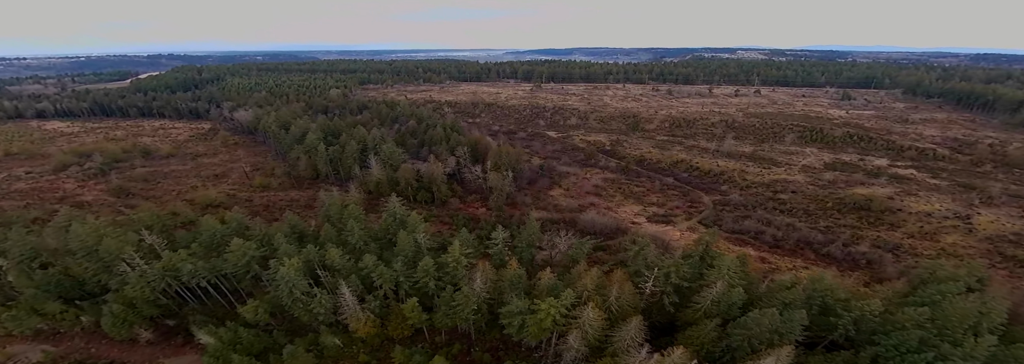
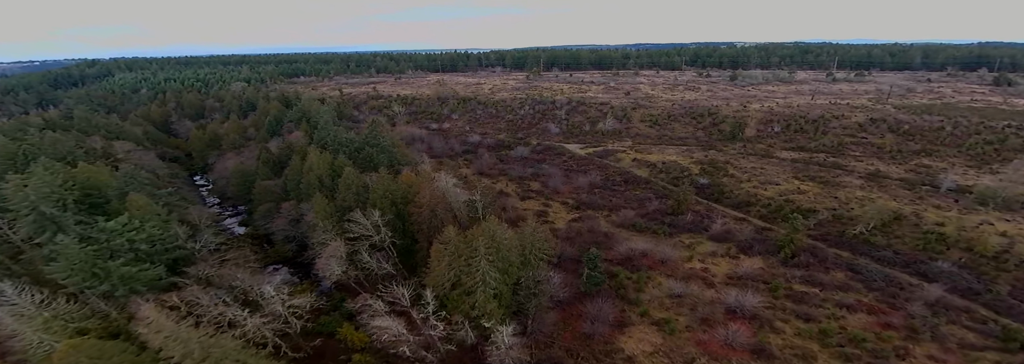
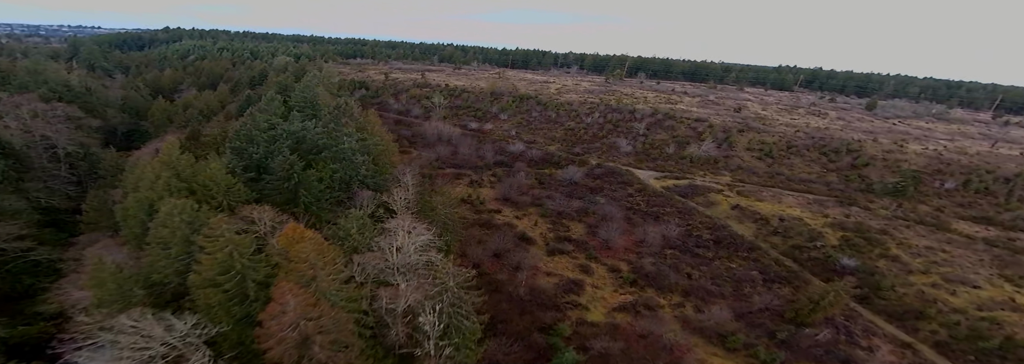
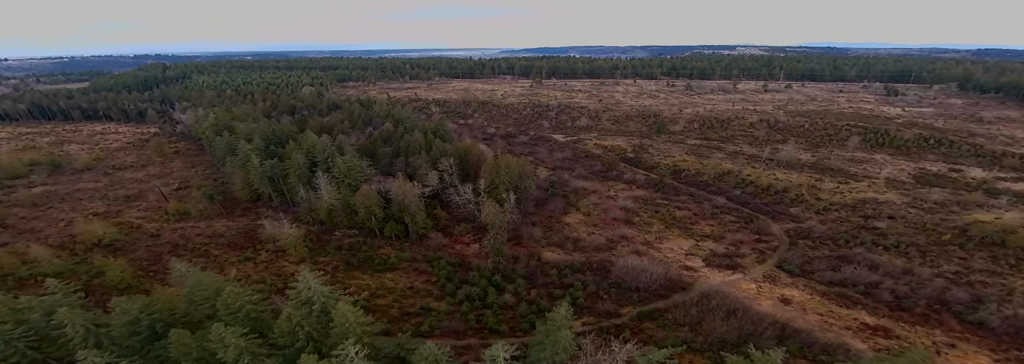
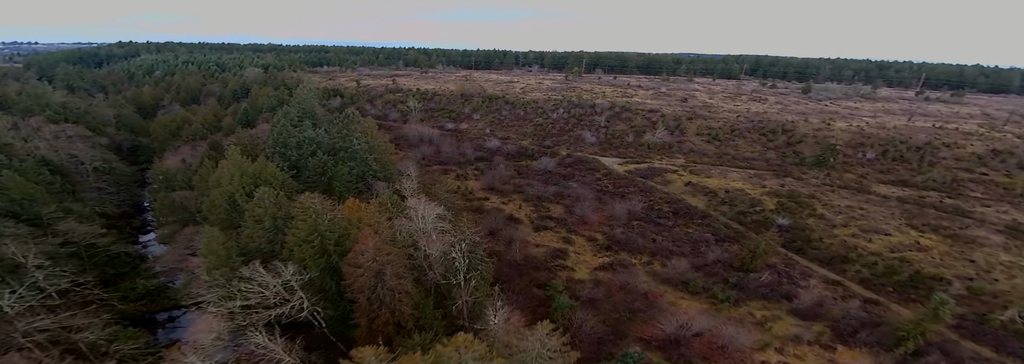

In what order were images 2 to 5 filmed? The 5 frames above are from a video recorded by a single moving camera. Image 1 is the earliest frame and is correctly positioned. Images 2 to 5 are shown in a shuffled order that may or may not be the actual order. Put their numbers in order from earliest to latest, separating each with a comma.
4, 2, 5, 3
